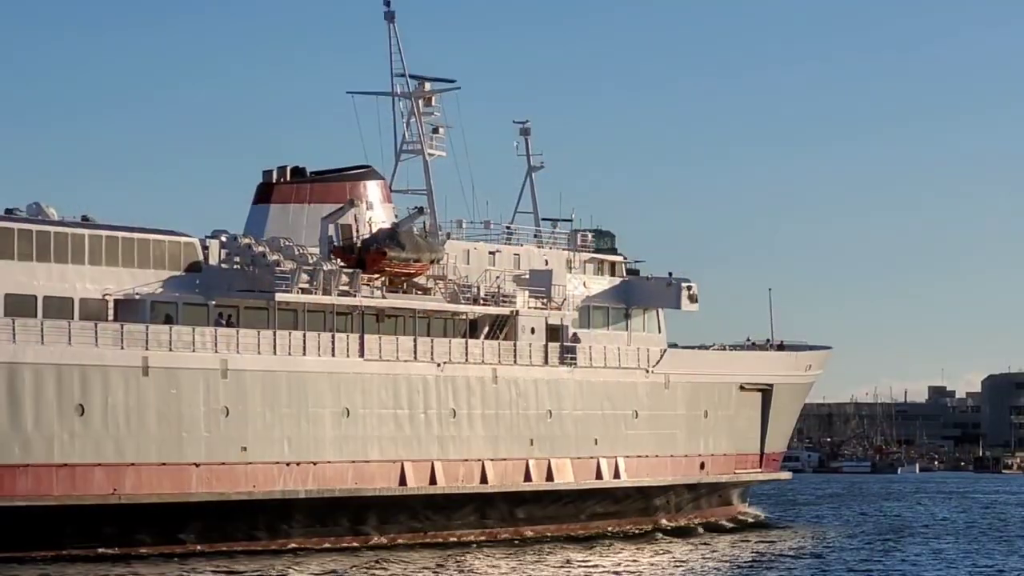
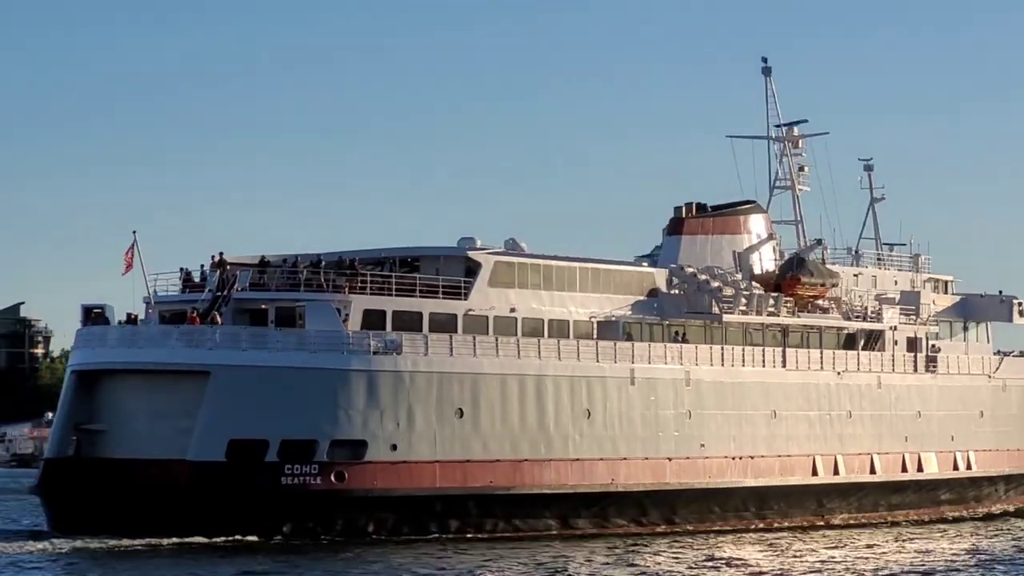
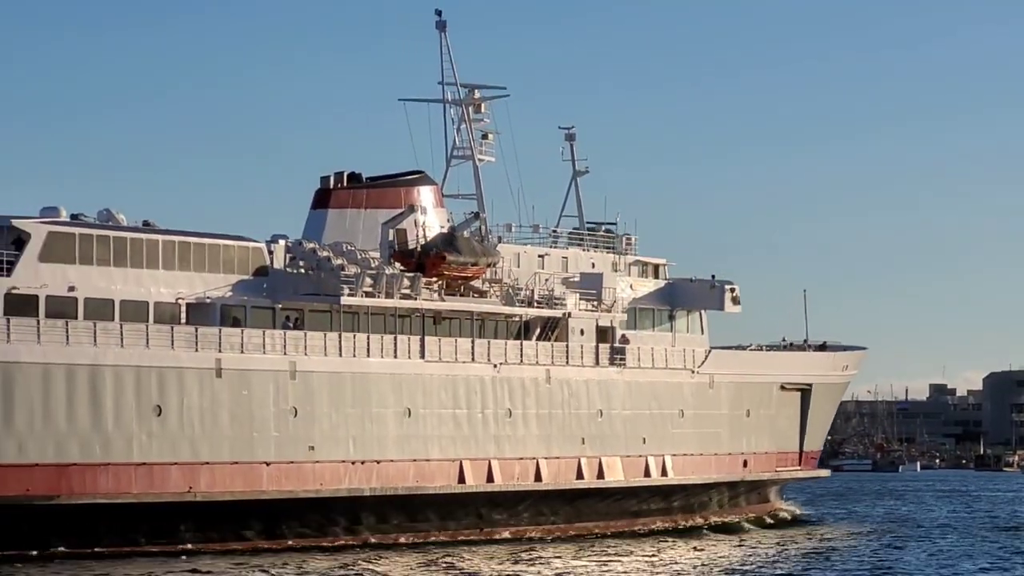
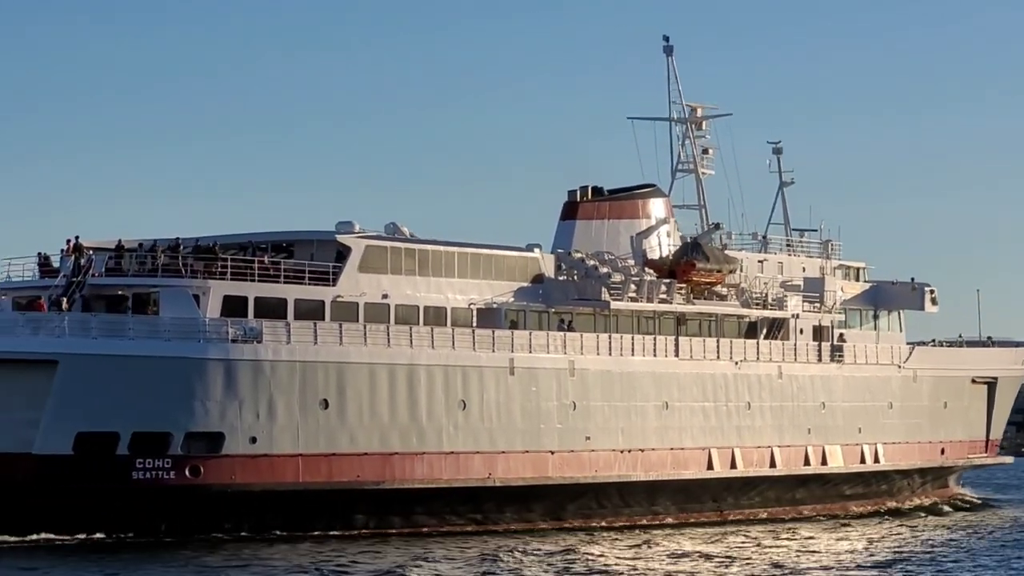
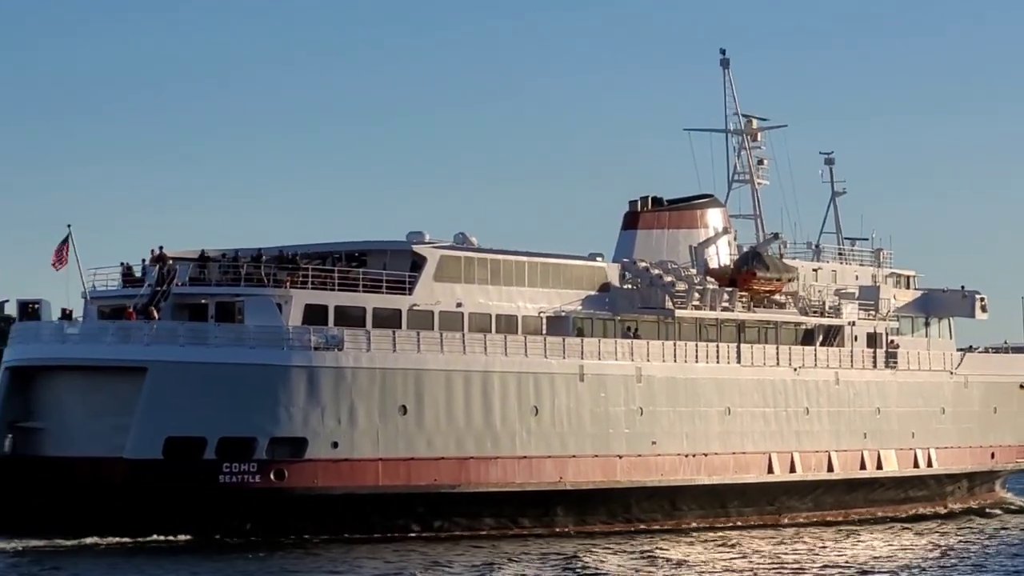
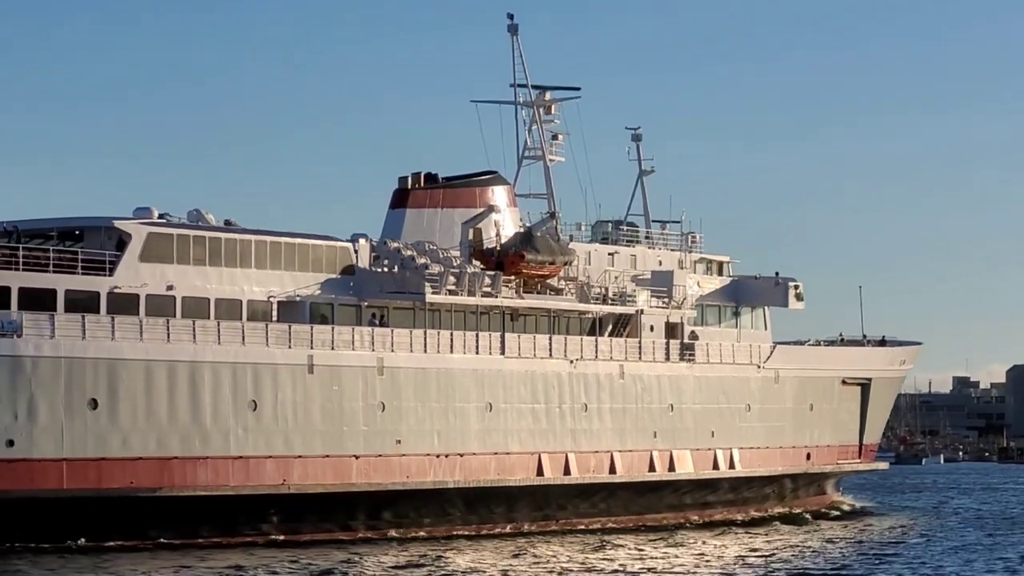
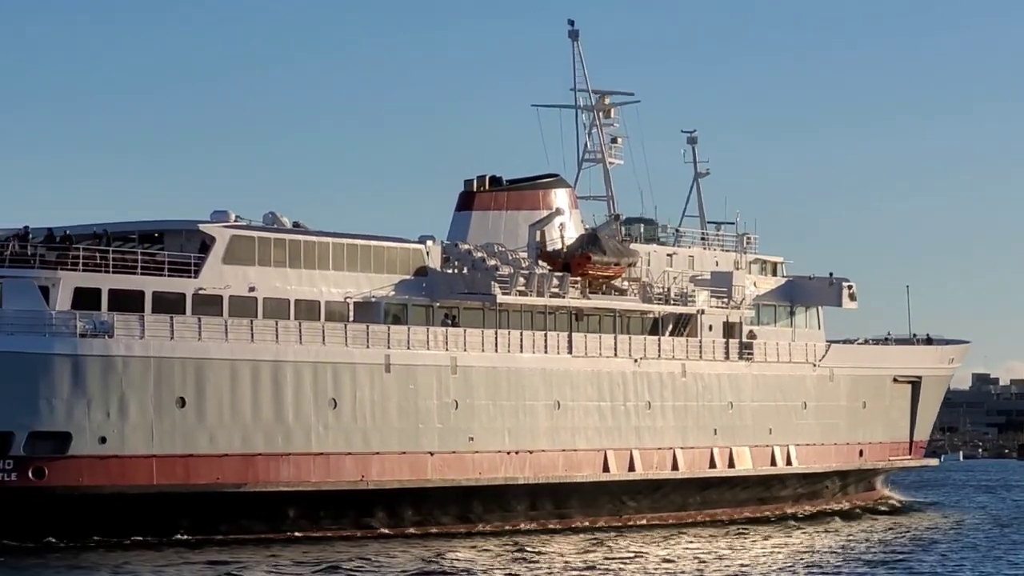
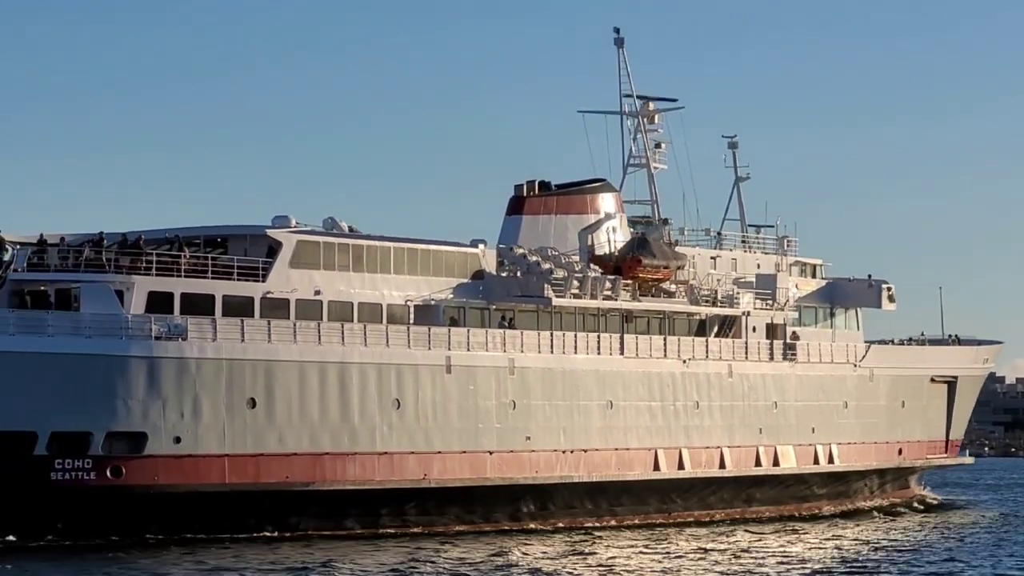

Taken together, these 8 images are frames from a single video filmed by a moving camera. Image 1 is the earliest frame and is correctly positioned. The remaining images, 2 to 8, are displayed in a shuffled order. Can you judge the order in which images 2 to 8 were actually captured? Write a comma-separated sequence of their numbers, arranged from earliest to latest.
3, 6, 7, 8, 4, 5, 2
